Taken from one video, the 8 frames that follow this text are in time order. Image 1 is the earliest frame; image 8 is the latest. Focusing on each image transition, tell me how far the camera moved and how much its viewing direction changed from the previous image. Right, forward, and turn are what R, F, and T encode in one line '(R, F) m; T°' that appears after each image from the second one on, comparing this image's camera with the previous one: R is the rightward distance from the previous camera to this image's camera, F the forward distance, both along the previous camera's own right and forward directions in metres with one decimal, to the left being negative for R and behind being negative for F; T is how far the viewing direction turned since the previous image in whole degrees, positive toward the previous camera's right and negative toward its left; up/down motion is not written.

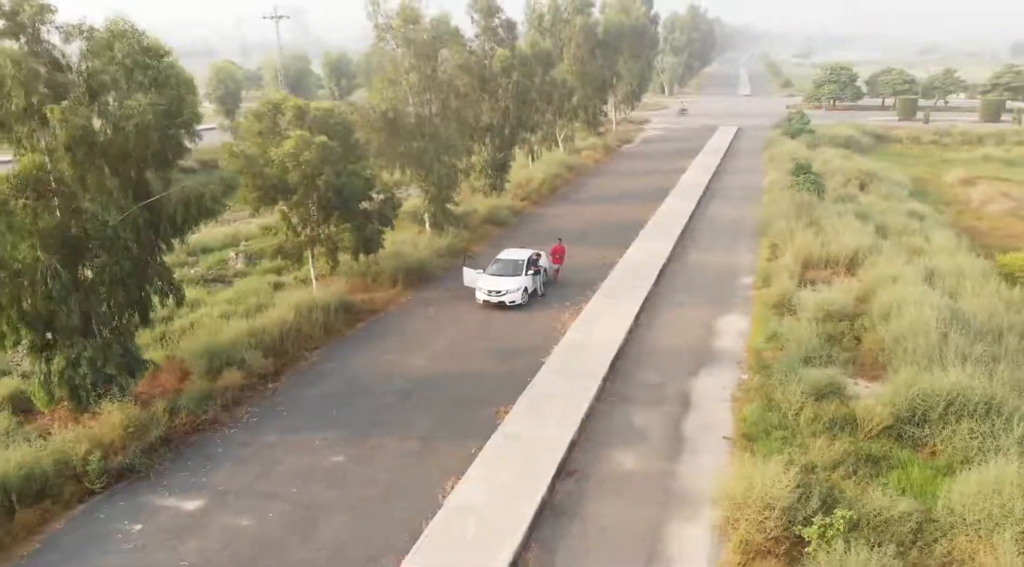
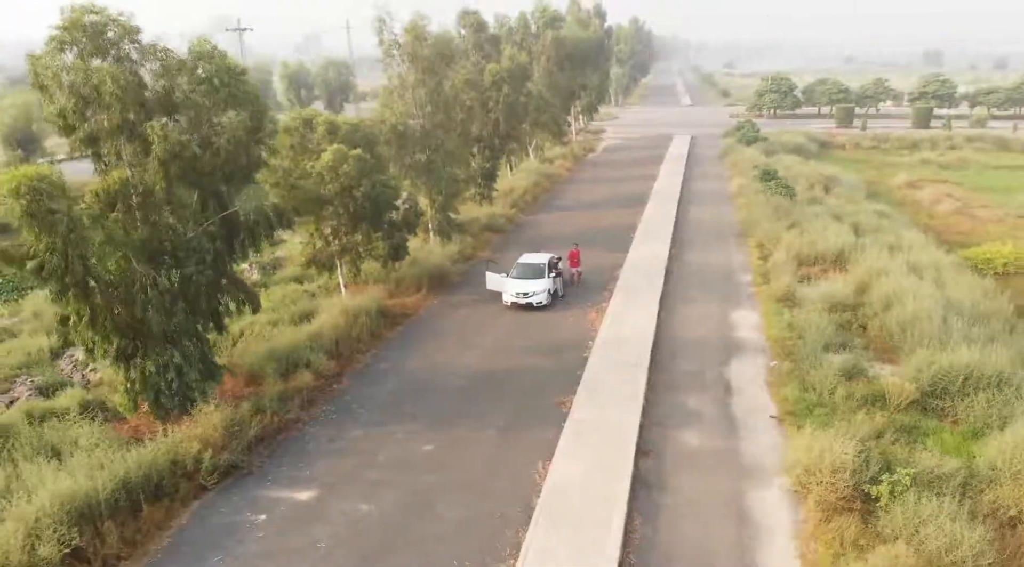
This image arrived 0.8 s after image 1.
(-2.1, -0.9) m; +5°
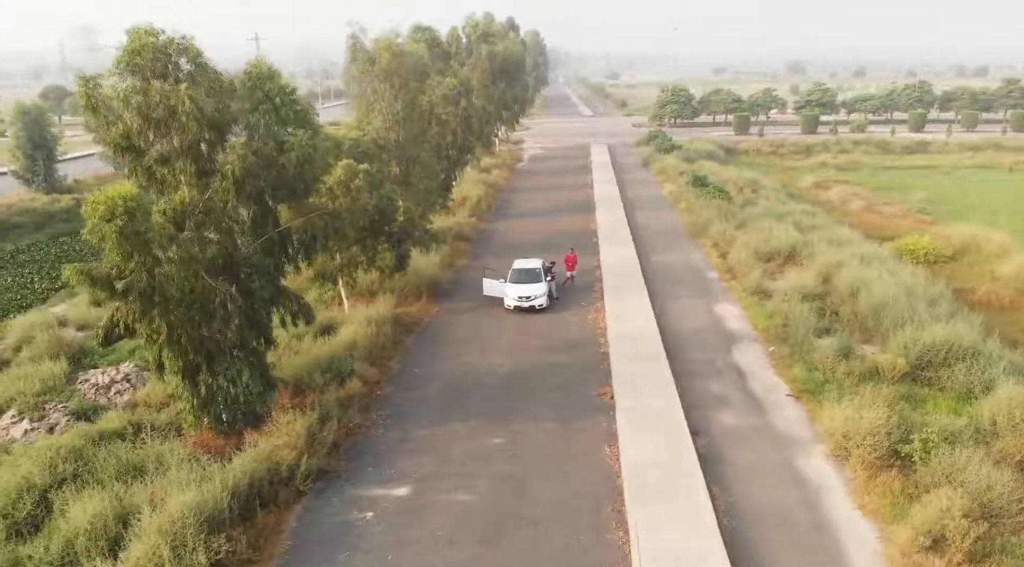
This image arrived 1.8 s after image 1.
(-2.7, -0.8) m; +8°
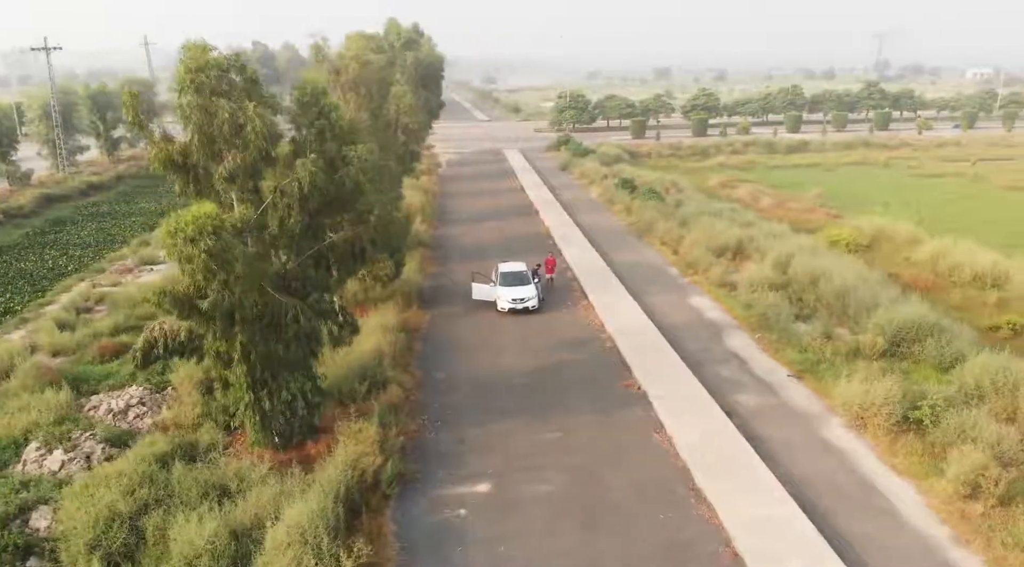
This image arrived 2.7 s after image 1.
(-2.9, -0.5) m; +9°
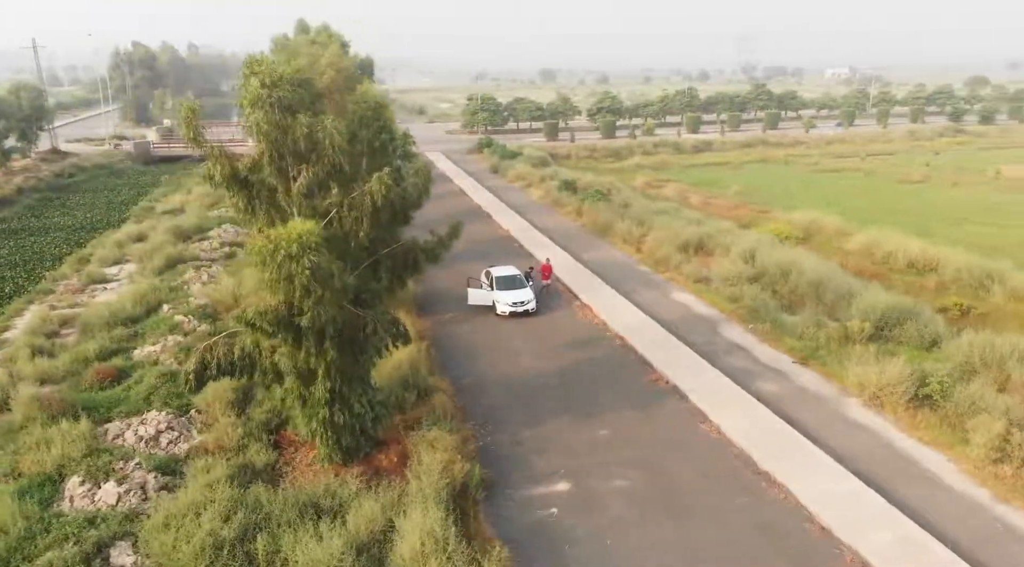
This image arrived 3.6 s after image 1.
(-2.9, -0.2) m; +9°
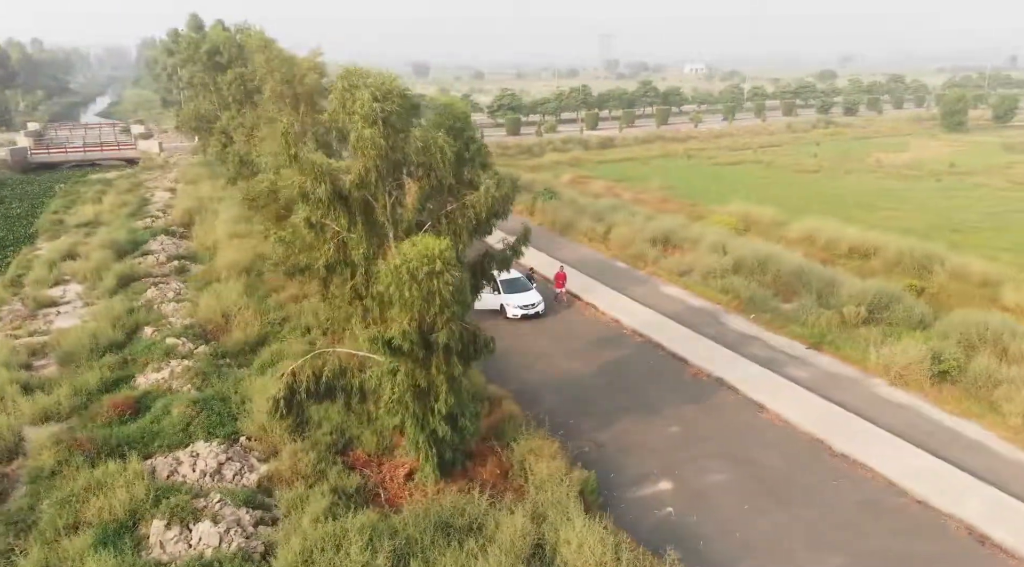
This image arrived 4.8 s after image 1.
(-3.6, +0.3) m; +10°
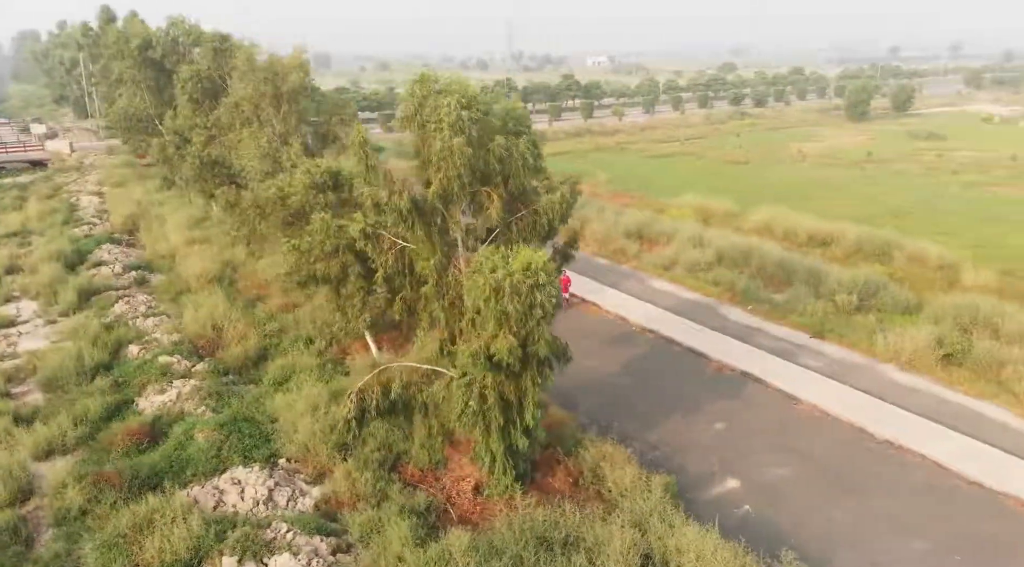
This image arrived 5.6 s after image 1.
(-2.5, +0.4) m; +7°
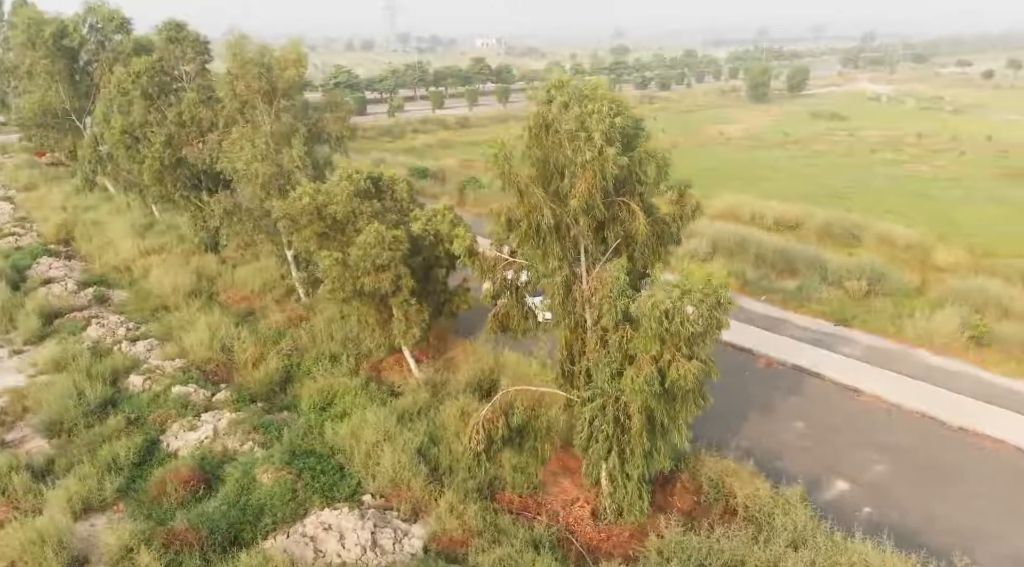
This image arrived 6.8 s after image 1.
(-3.3, +1.0) m; +9°
